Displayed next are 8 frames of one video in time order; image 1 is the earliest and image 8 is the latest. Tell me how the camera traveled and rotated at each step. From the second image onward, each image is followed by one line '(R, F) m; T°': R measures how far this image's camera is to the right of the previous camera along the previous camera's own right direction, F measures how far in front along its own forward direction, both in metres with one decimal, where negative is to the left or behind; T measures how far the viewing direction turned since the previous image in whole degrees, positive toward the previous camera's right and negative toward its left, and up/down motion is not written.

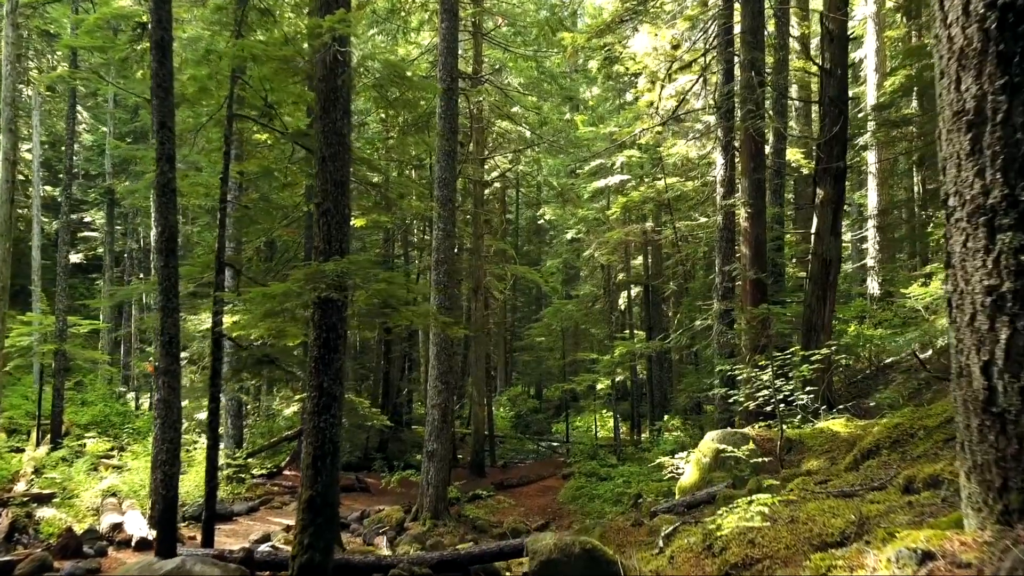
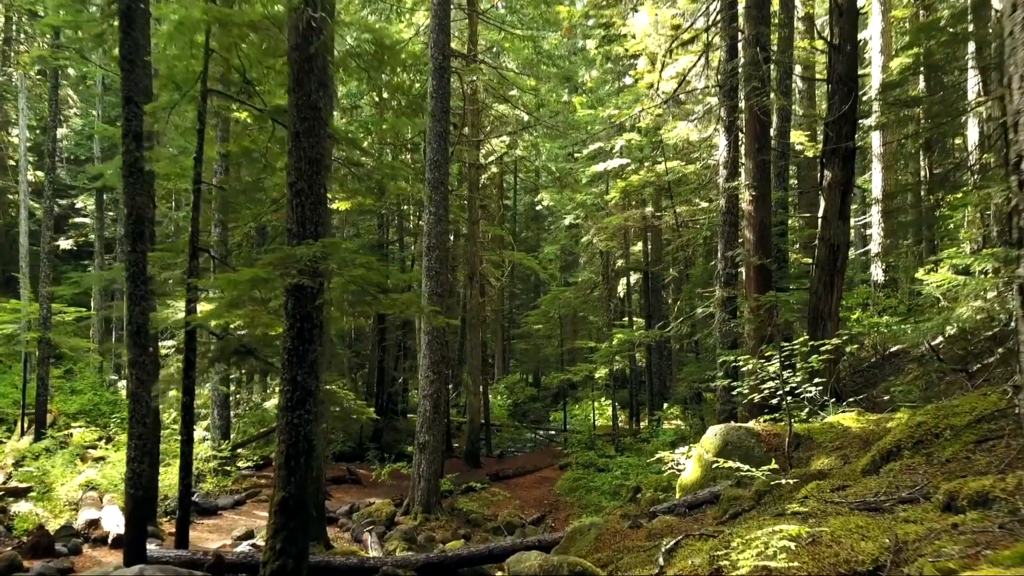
(+0.1, +0.4) m; 0°
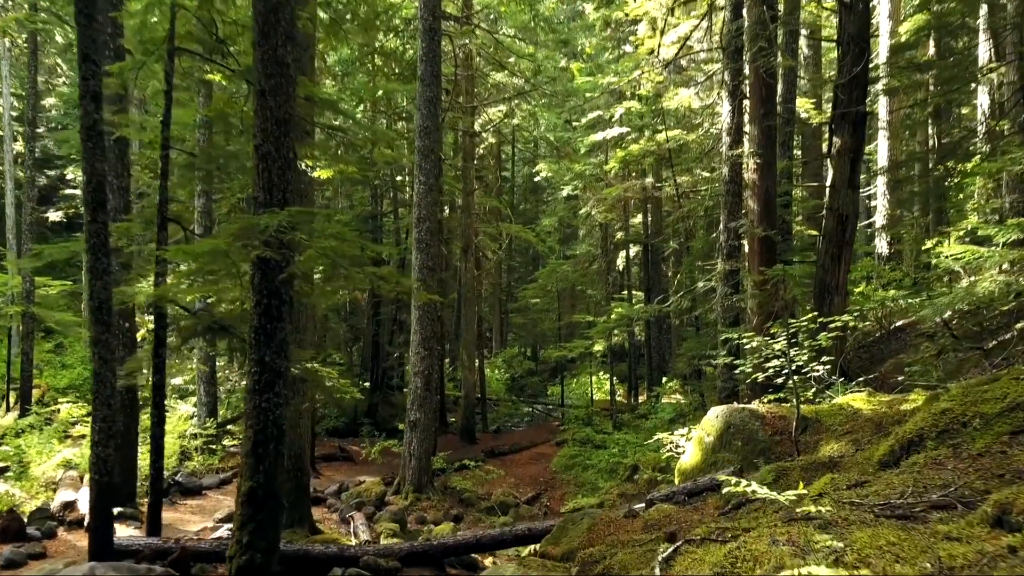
(+0.1, +0.4) m; 0°
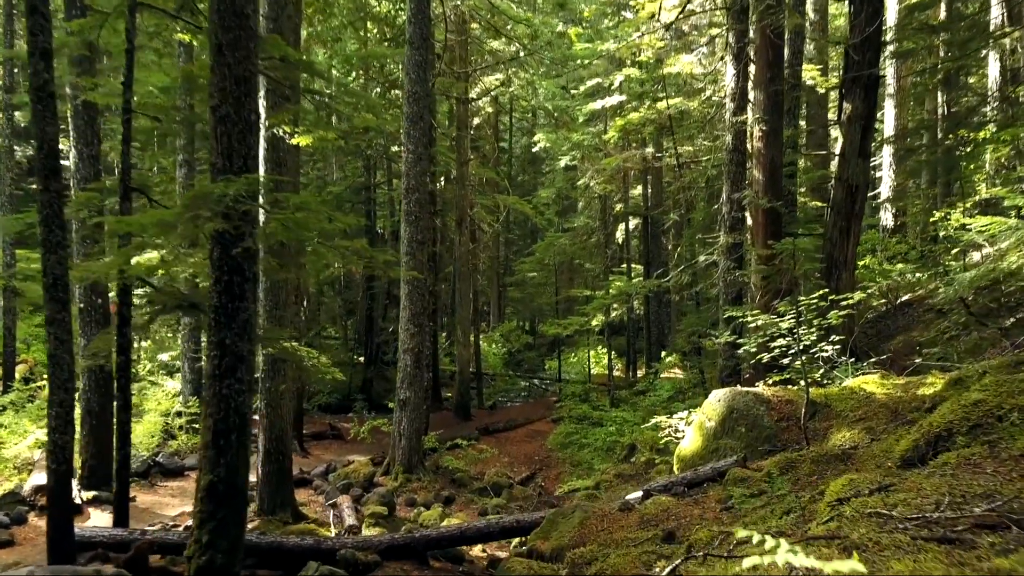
(+0.1, +0.4) m; 0°
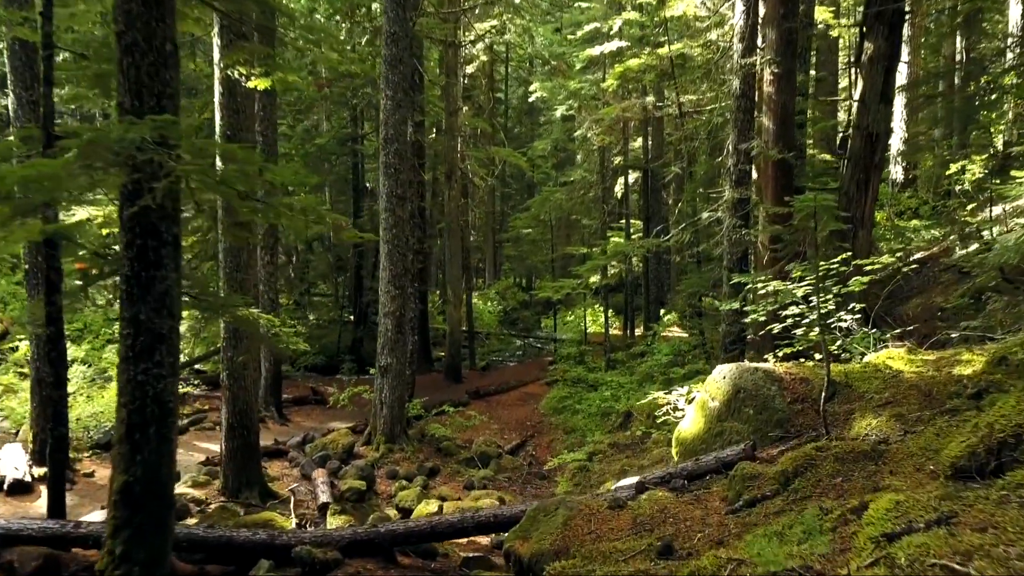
(+0.1, +0.7) m; 0°
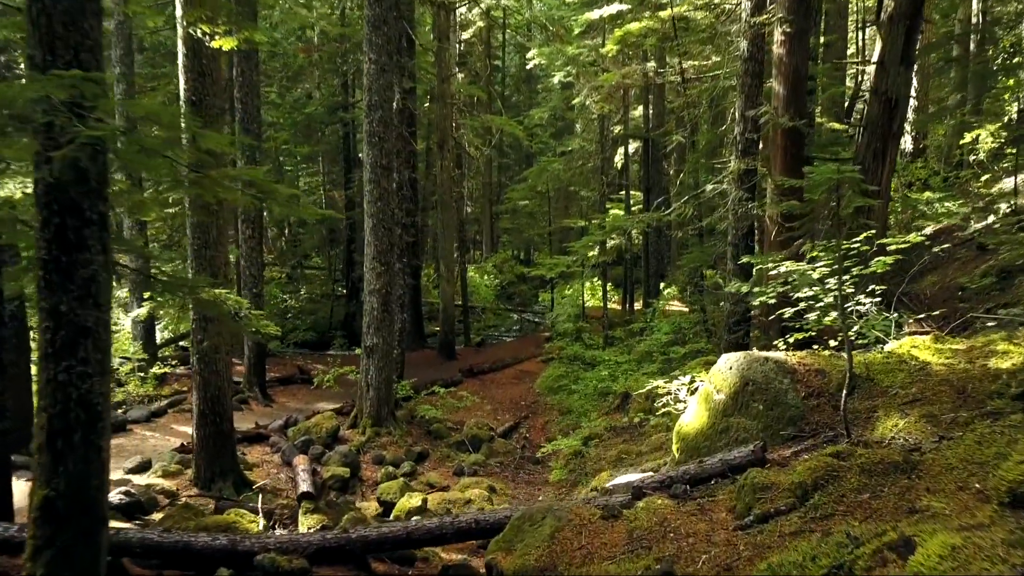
(+0.1, +0.5) m; 0°
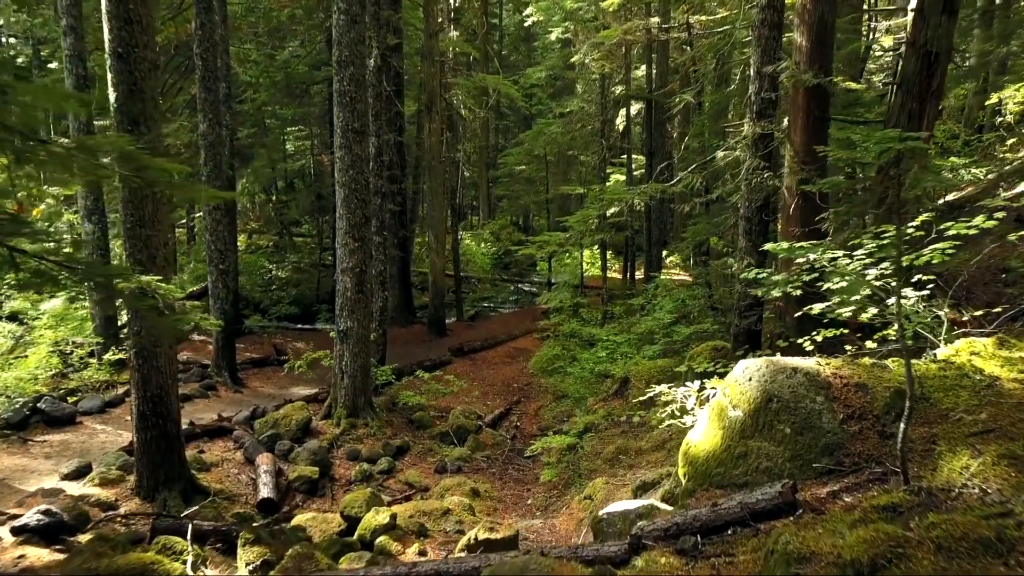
(+0.2, +0.9) m; 0°
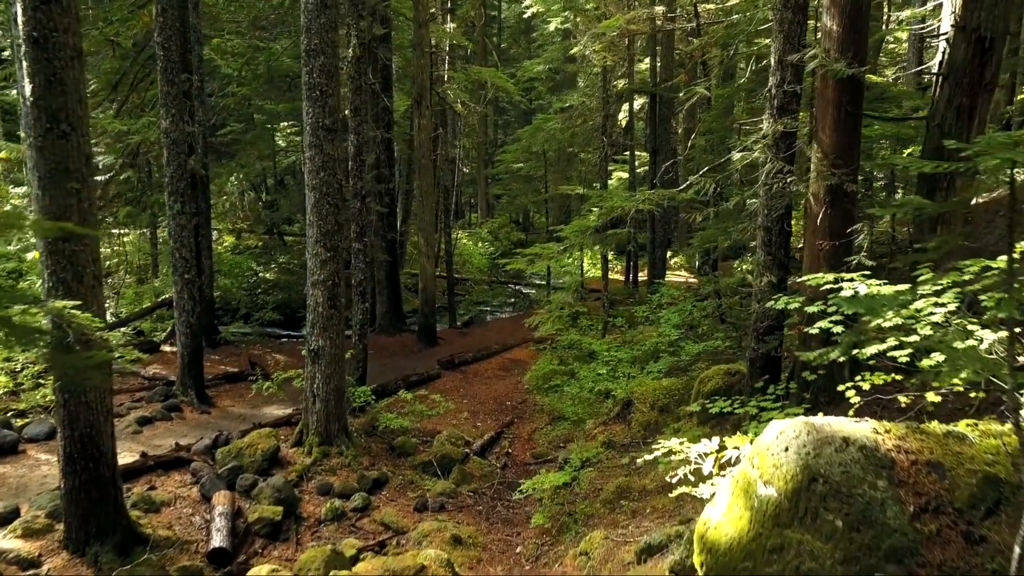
(+0.1, +0.9) m; 0°
